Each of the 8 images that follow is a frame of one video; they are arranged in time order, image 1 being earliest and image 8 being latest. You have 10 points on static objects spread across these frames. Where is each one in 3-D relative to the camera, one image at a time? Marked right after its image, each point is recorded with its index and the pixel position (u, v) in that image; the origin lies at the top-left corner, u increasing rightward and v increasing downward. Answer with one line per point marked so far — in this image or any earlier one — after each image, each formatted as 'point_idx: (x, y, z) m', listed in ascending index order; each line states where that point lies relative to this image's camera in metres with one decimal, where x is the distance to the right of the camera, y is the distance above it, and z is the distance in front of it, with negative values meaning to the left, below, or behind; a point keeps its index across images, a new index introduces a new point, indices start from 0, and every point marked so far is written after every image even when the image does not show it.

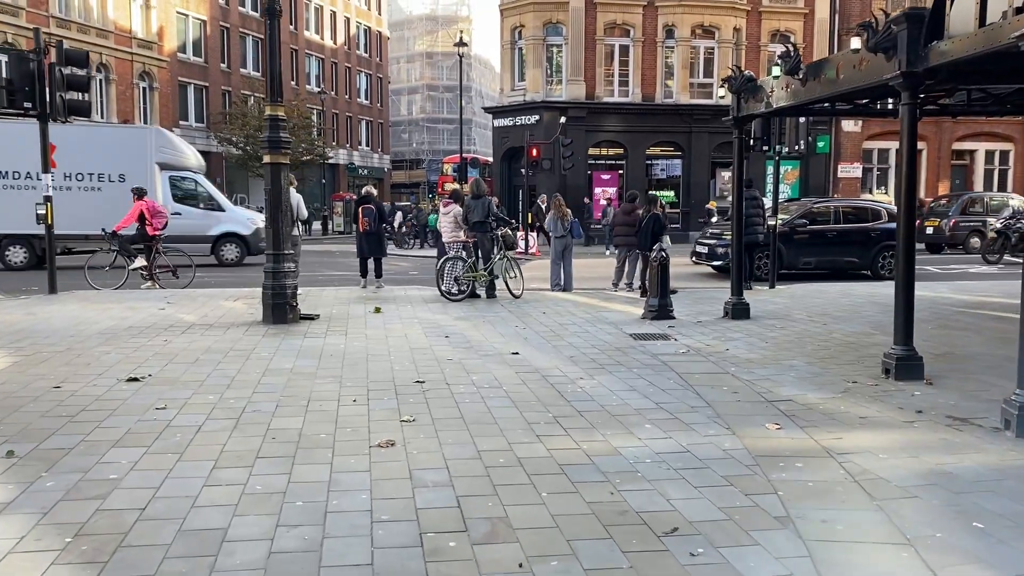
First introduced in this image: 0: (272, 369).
0: (-2.2, -0.7, +7.4) m
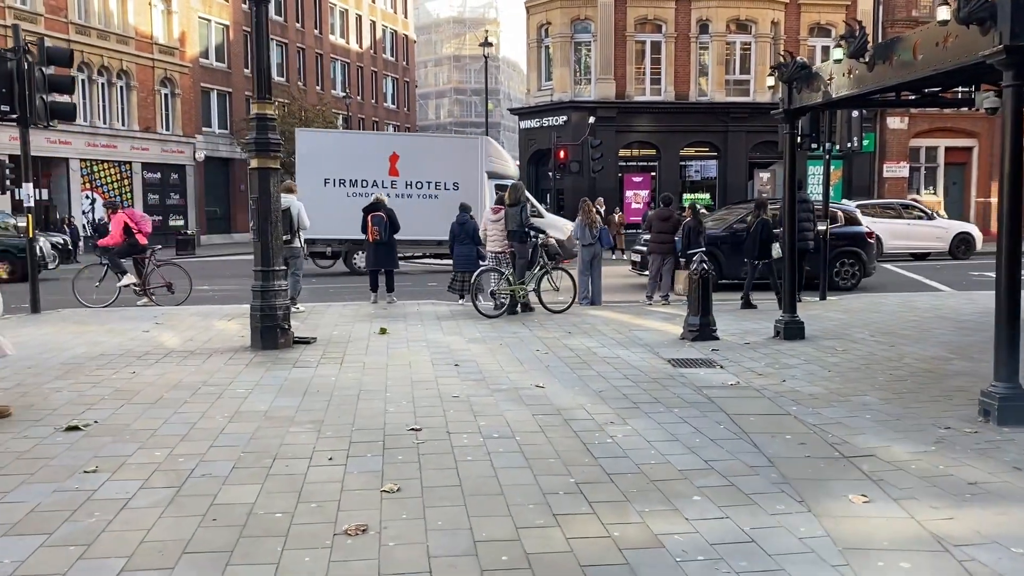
0: (-2.0, -1.0, +6.2) m
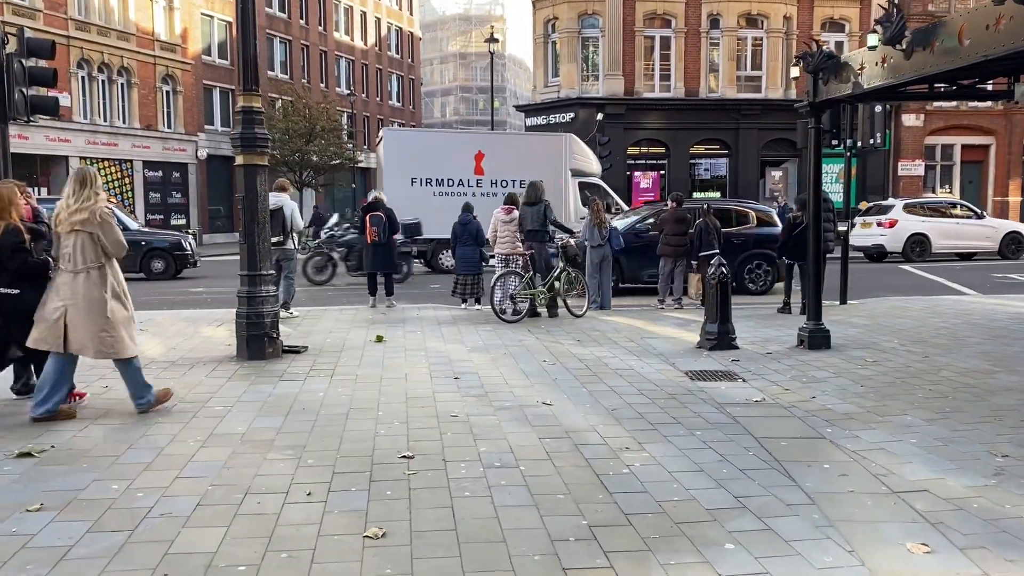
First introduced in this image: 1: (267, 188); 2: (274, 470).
0: (-2.0, -1.0, +5.6) m
1: (-2.5, +1.0, +8.4) m
2: (-1.4, -1.1, +4.9) m
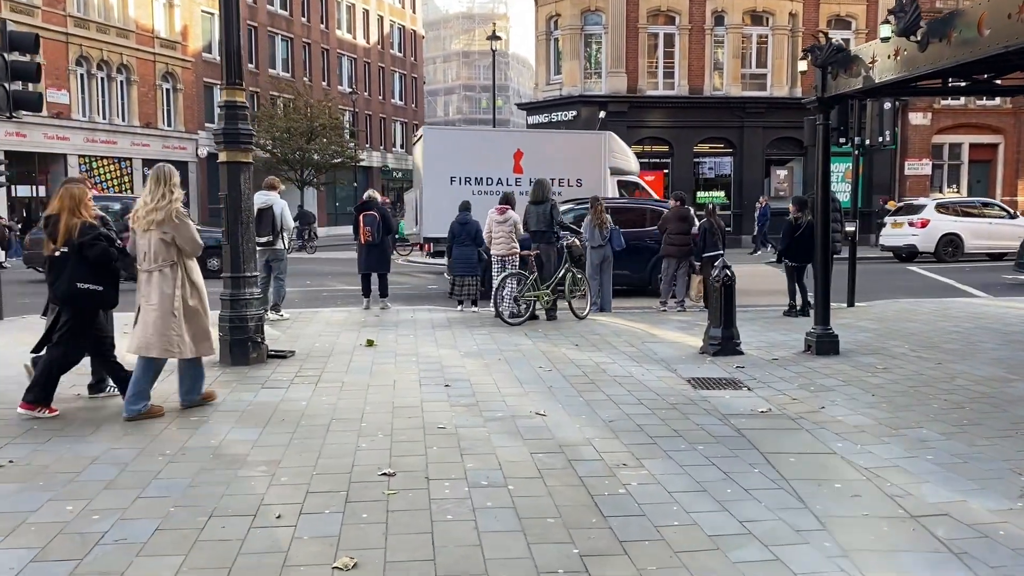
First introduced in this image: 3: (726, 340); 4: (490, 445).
0: (-2.1, -1.0, +5.3) m
1: (-2.6, +1.0, +8.1) m
2: (-1.5, -1.1, +4.6) m
3: (+2.2, -0.5, +8.7) m
4: (-0.1, -1.0, +5.5) m
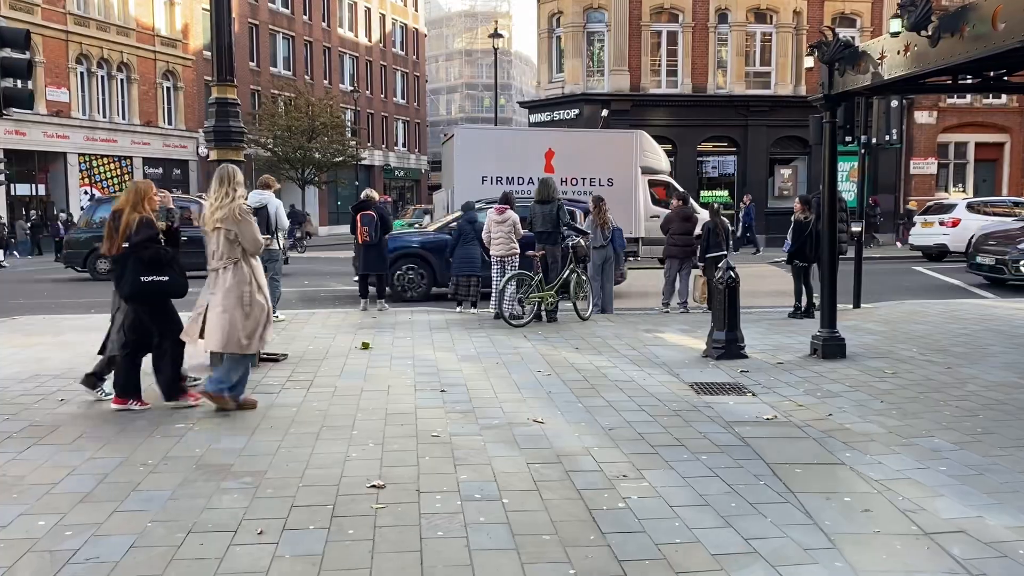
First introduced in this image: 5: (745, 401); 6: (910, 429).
0: (-2.1, -1.1, +5.1) m
1: (-2.6, +1.0, +7.9) m
2: (-1.5, -1.1, +4.4) m
3: (+2.2, -0.6, +8.5) m
4: (-0.2, -1.1, +5.2) m
5: (+1.9, -0.9, +6.9) m
6: (+2.9, -1.0, +5.9) m
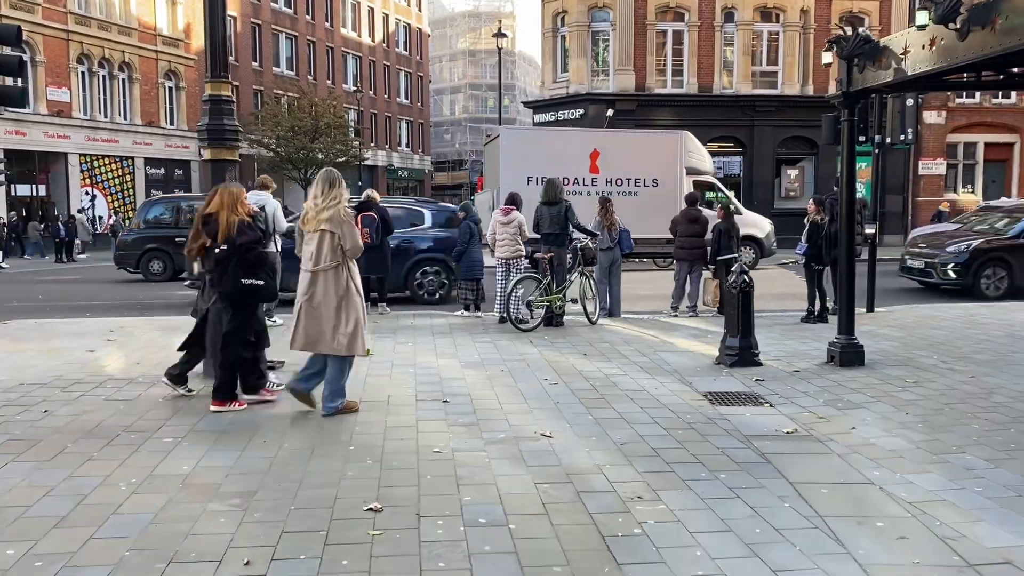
0: (-2.1, -1.1, +4.8) m
1: (-2.5, +0.9, +7.6) m
2: (-1.5, -1.2, +4.1) m
3: (+2.3, -0.6, +8.2) m
4: (-0.1, -1.1, +4.9) m
5: (+2.0, -1.0, +6.5) m
6: (+2.9, -1.1, +5.6) m
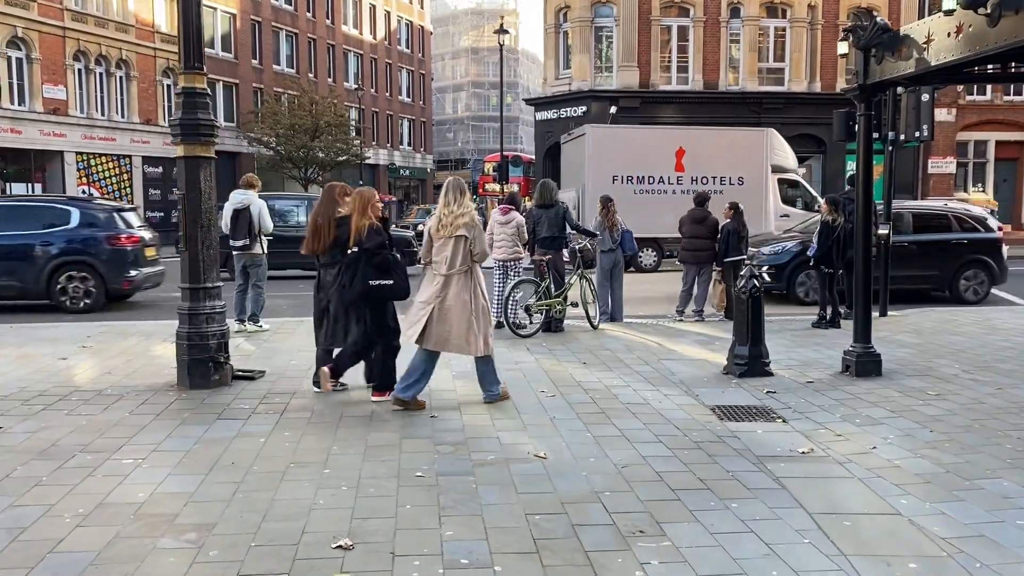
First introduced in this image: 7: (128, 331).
0: (-2.1, -1.2, +4.3) m
1: (-2.6, +0.9, +7.1) m
2: (-1.6, -1.2, +3.6) m
3: (+2.2, -0.7, +7.7) m
4: (-0.2, -1.2, +4.5) m
5: (+1.9, -1.0, +6.0) m
6: (+2.8, -1.1, +5.1) m
7: (-4.6, -0.5, +9.8) m
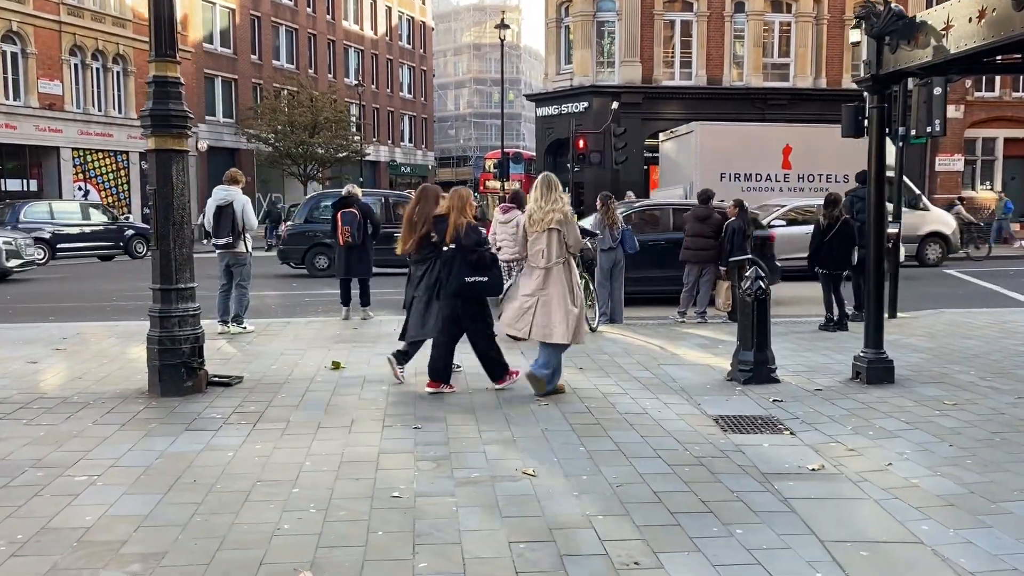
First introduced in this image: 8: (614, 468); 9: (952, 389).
0: (-2.2, -1.2, +3.9) m
1: (-2.6, +0.9, +6.7) m
2: (-1.6, -1.3, +3.2) m
3: (+2.2, -0.7, +7.3) m
4: (-0.3, -1.2, +4.1) m
5: (+1.8, -1.1, +5.6) m
6: (+2.8, -1.1, +4.7) m
7: (-4.7, -0.5, +9.4) m
8: (+0.6, -1.1, +5.0) m
9: (+3.8, -0.9, +7.1) m
